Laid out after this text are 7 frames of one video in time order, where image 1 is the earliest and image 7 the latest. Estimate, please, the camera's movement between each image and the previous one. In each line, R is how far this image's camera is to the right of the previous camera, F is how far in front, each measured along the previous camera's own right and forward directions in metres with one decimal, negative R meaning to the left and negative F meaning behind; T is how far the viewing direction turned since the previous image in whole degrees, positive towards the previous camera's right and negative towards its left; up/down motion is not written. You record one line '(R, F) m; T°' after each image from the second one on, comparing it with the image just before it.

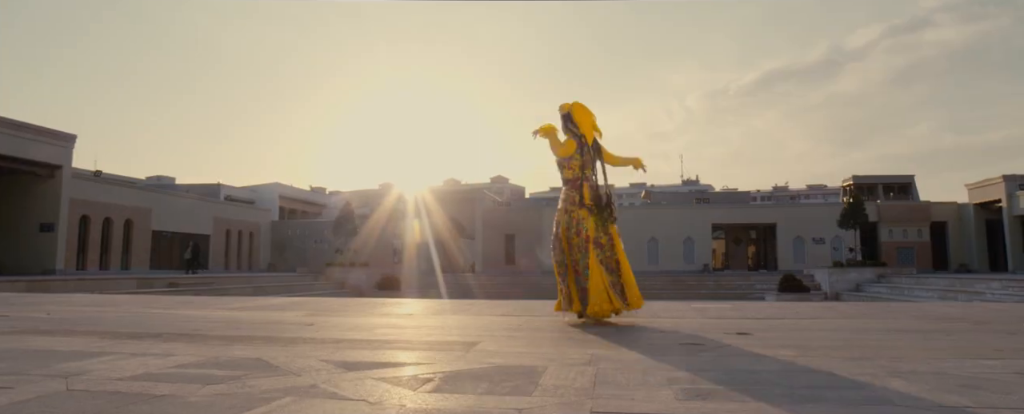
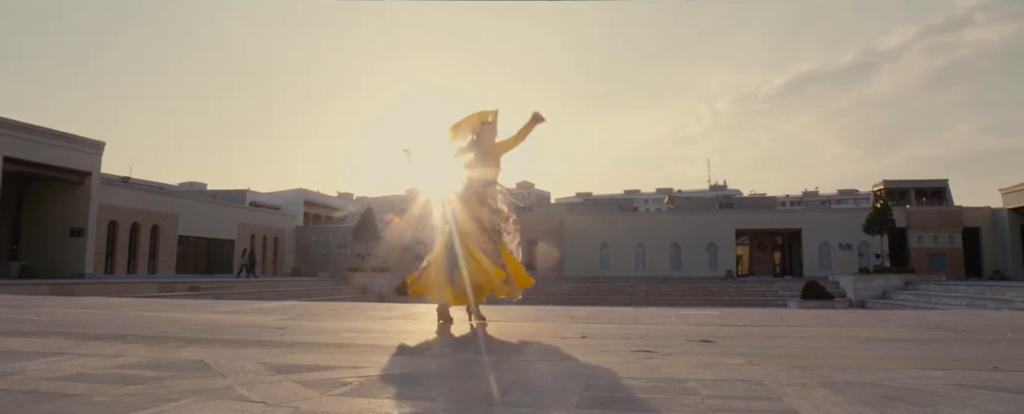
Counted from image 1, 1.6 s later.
(+0.6, 0.0) m; -3°
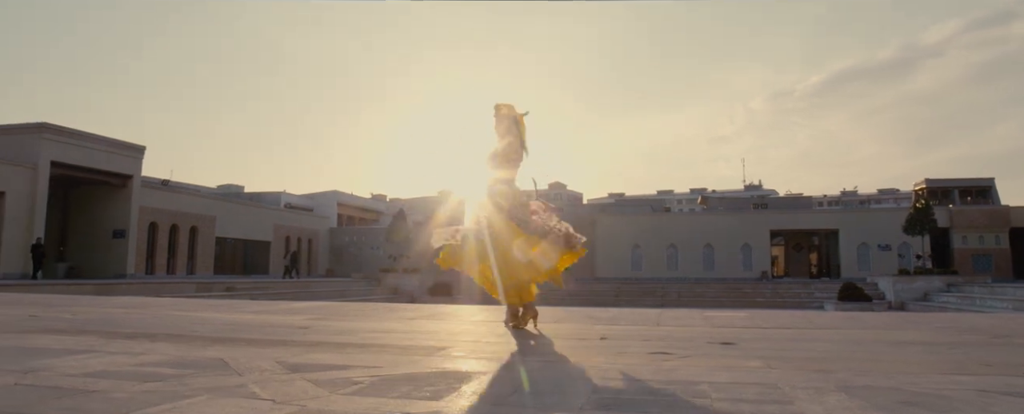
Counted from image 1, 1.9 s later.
(+0.1, 0.0) m; -3°
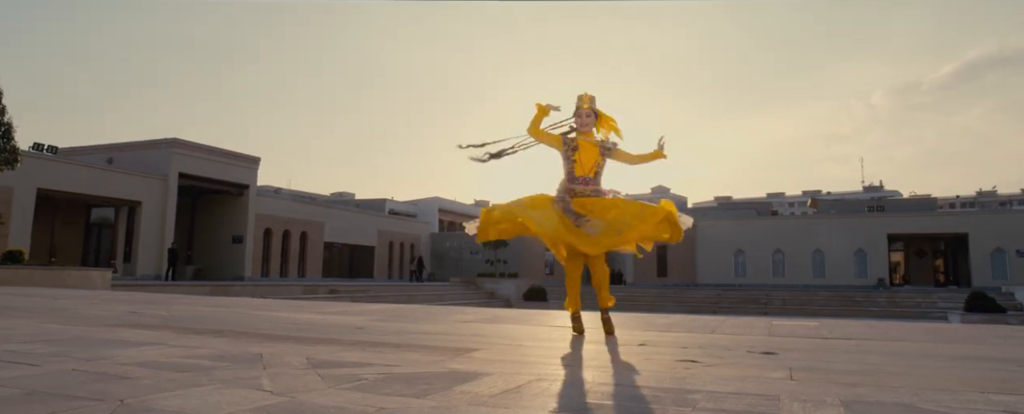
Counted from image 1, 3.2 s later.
(+0.6, 0.0) m; -9°
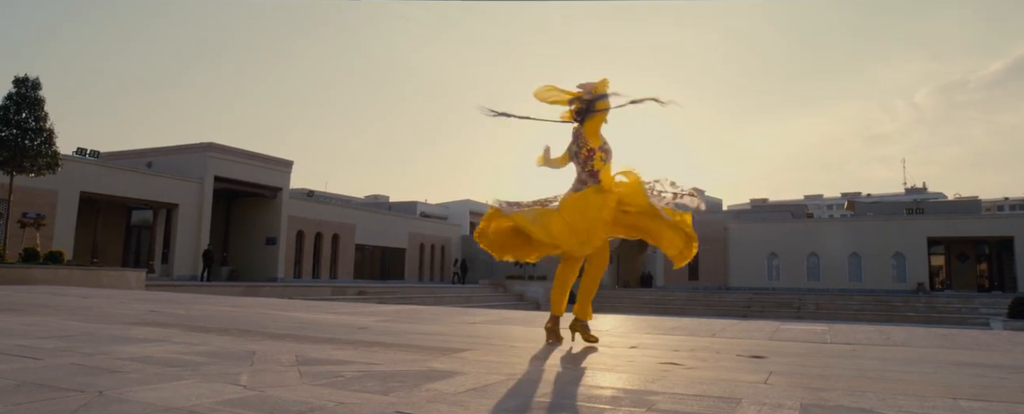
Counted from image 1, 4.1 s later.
(+0.4, -0.1) m; -3°
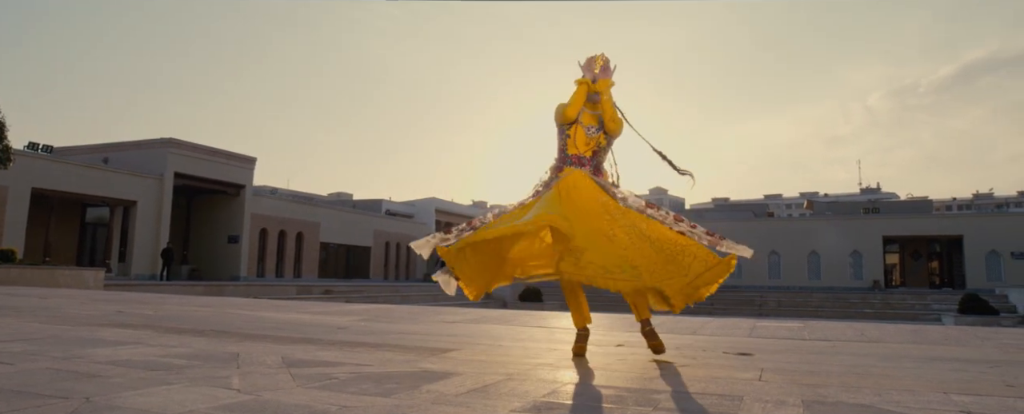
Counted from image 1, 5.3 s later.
(-0.2, +0.1) m; +3°
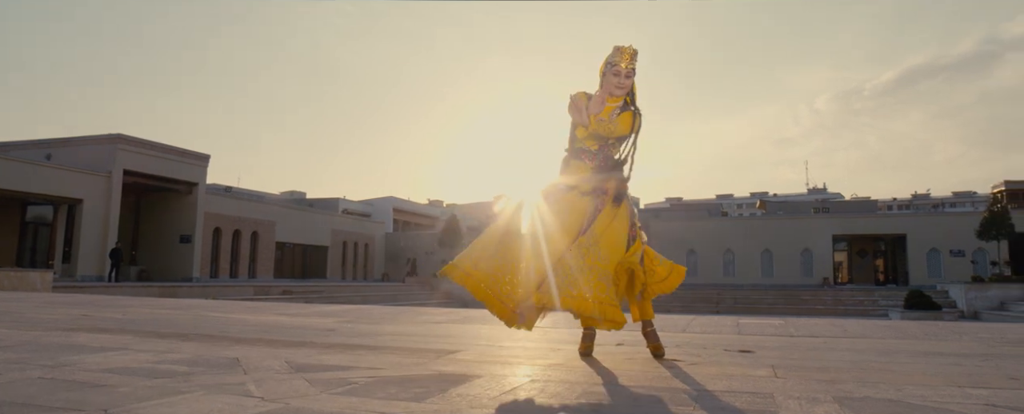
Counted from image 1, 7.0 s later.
(-0.4, +0.1) m; +4°
